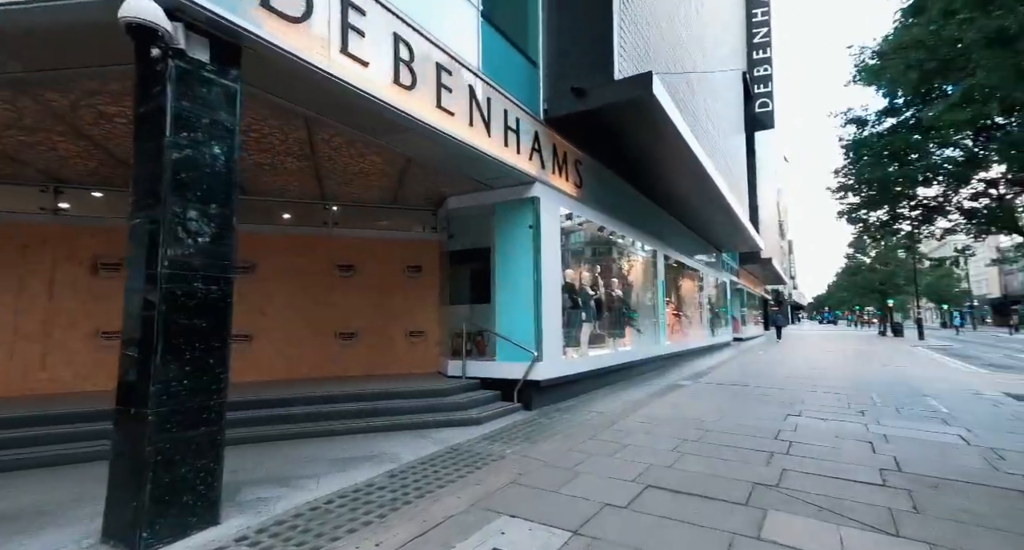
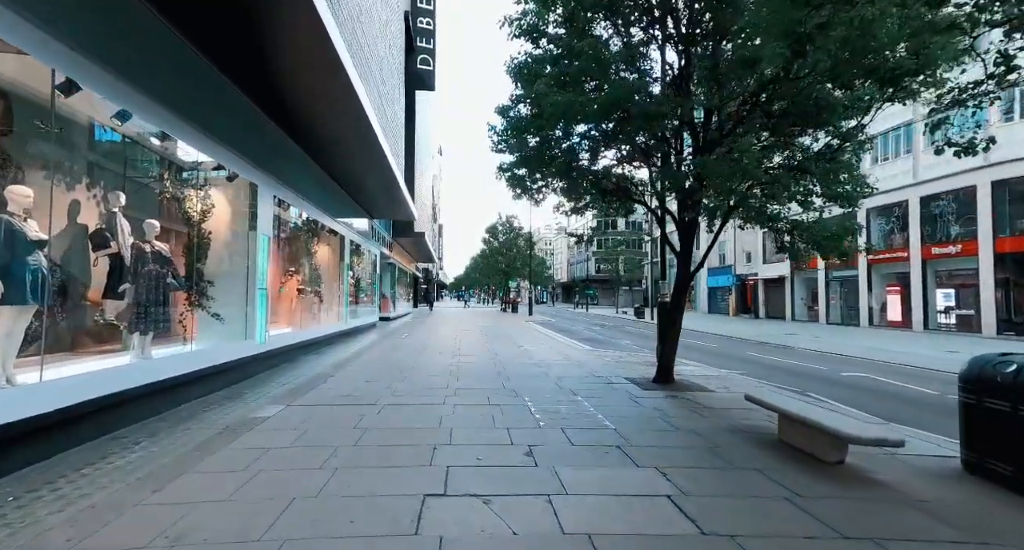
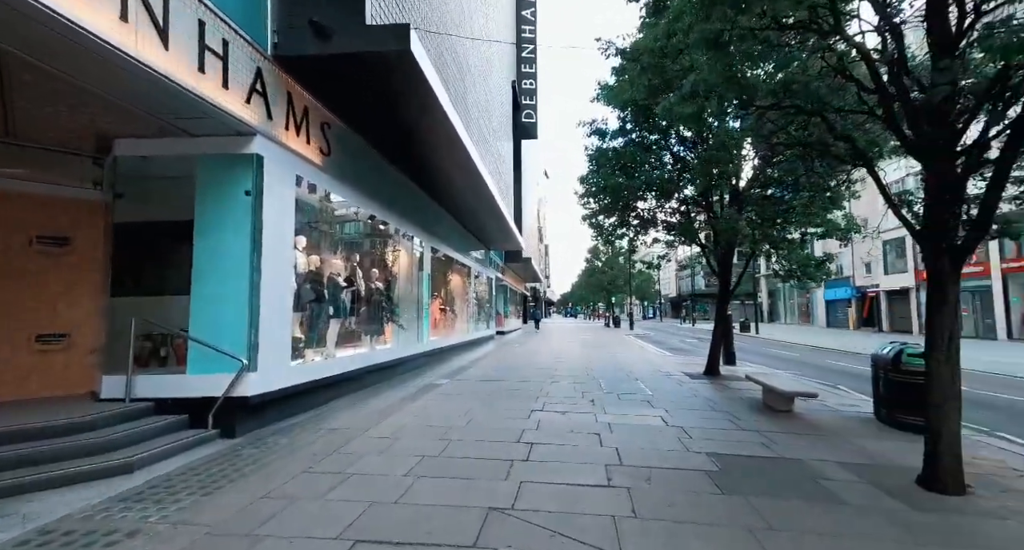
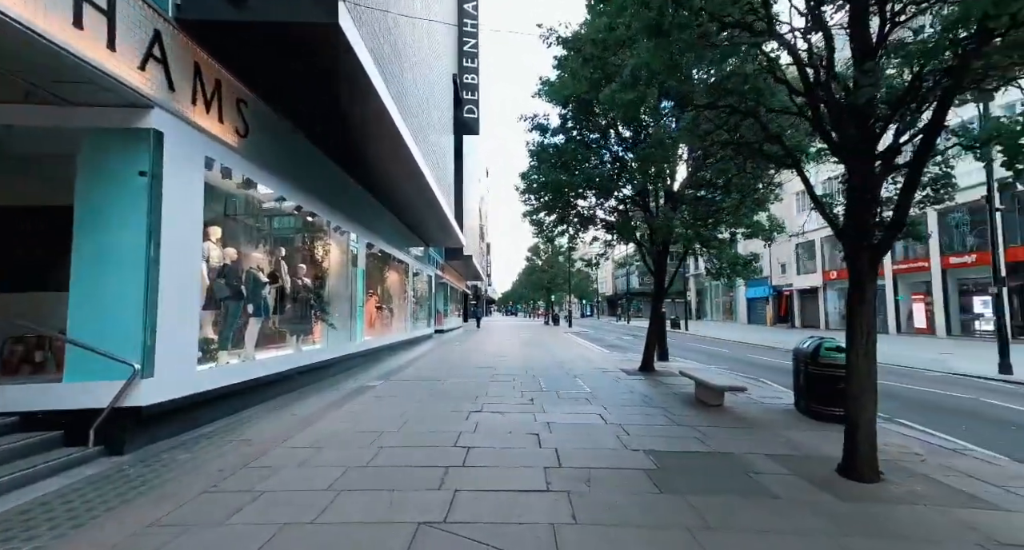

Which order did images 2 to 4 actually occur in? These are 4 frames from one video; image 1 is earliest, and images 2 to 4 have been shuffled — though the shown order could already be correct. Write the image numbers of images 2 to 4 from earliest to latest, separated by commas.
3, 4, 2
